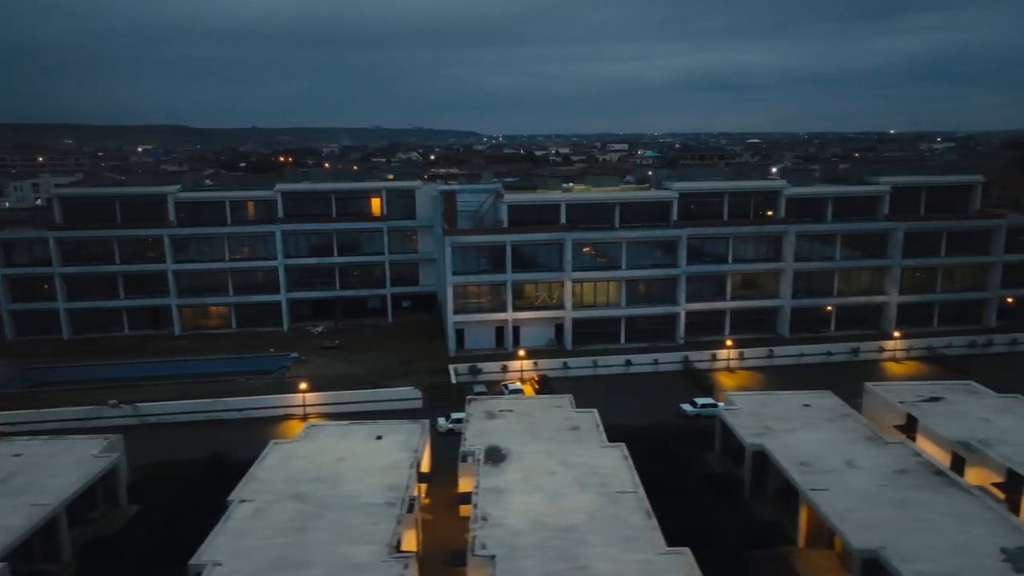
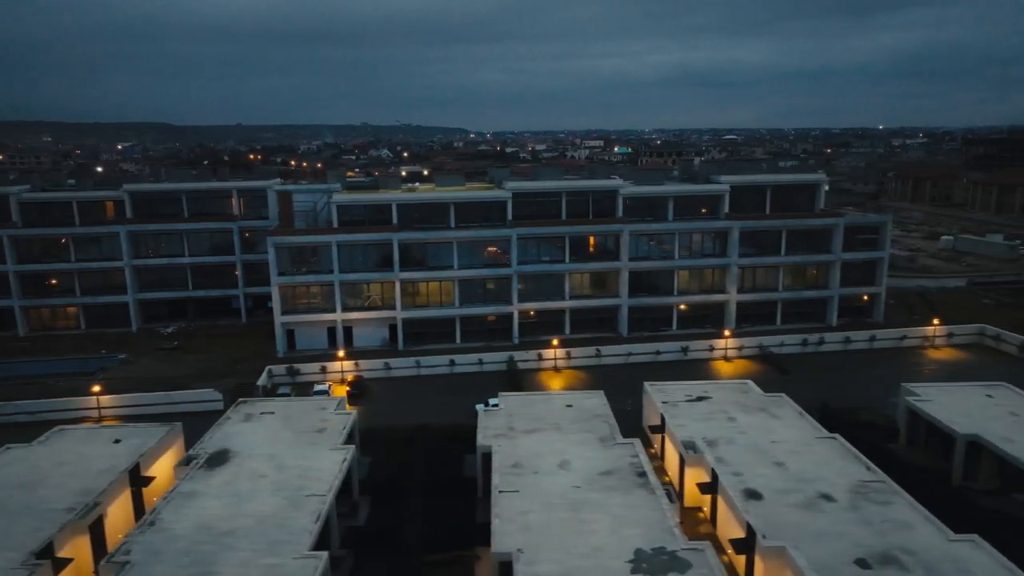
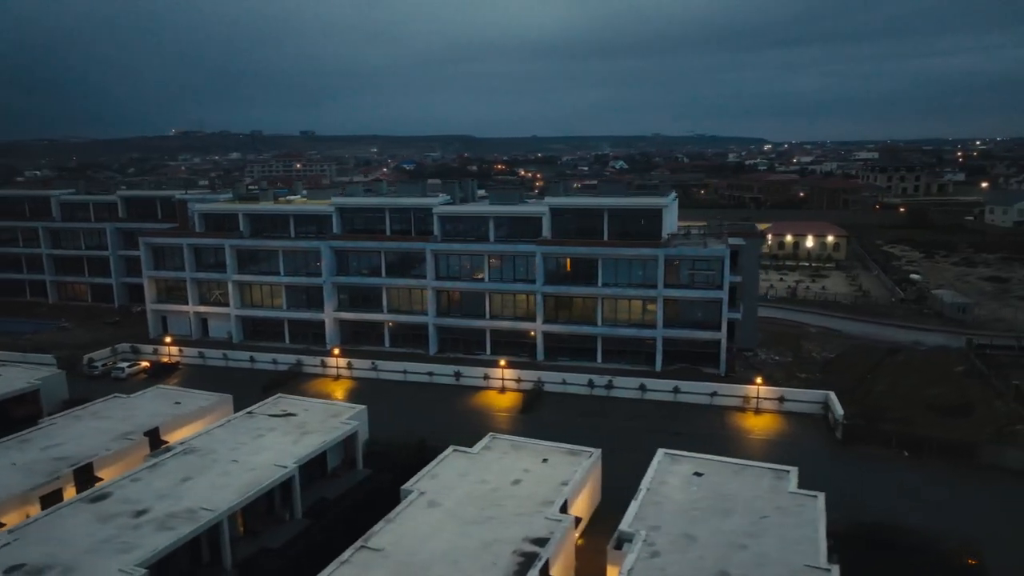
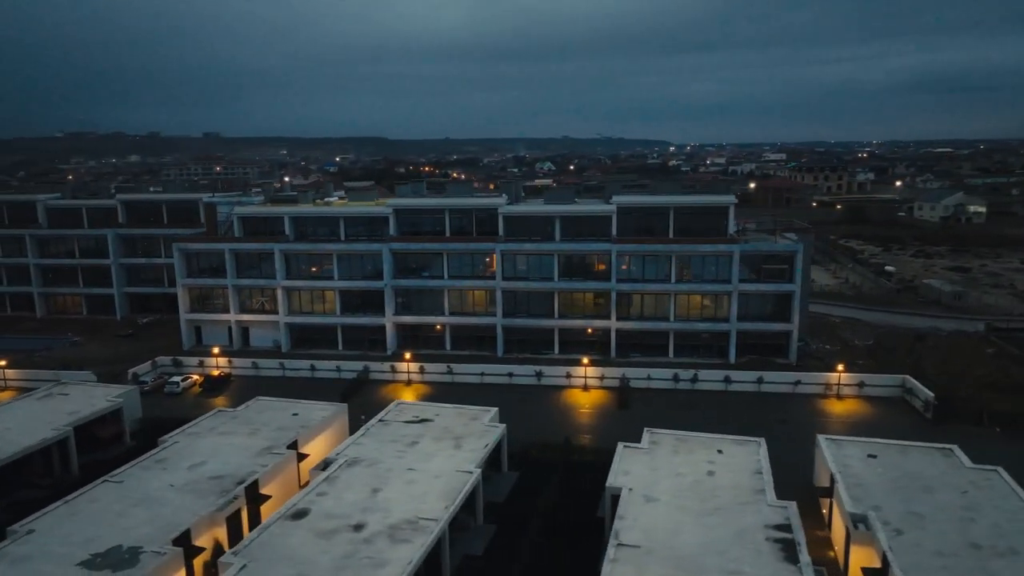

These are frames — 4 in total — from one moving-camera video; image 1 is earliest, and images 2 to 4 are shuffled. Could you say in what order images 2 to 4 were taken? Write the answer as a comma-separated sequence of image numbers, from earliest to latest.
2, 4, 3
